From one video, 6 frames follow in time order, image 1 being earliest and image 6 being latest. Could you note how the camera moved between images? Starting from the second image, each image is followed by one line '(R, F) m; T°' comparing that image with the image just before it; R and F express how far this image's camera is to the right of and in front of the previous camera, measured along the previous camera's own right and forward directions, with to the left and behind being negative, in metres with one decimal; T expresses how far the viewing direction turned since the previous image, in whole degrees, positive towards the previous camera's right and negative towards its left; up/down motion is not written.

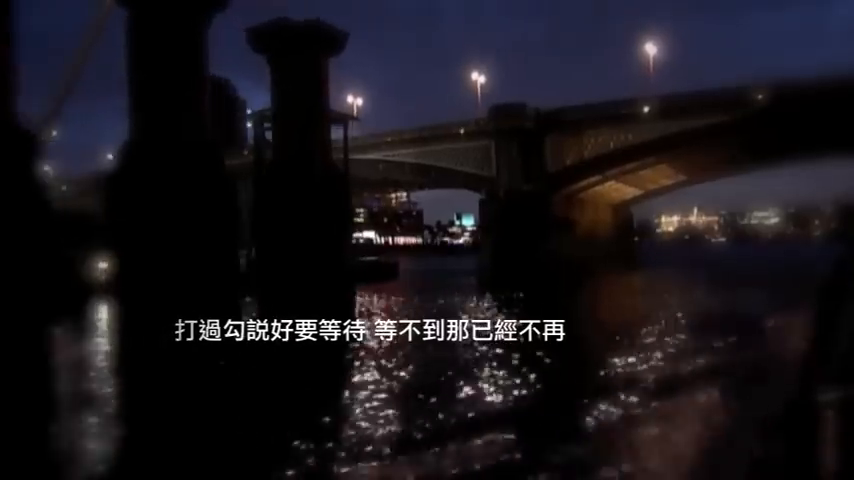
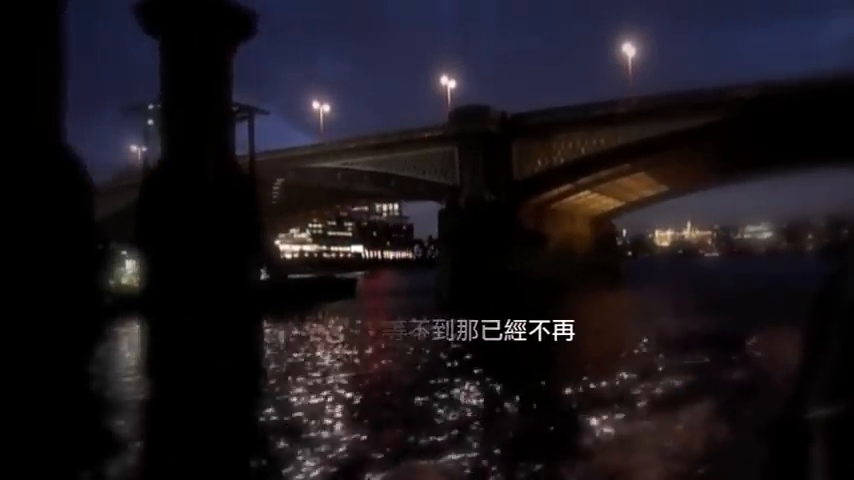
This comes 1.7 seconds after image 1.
(+0.7, +1.7) m; 0°
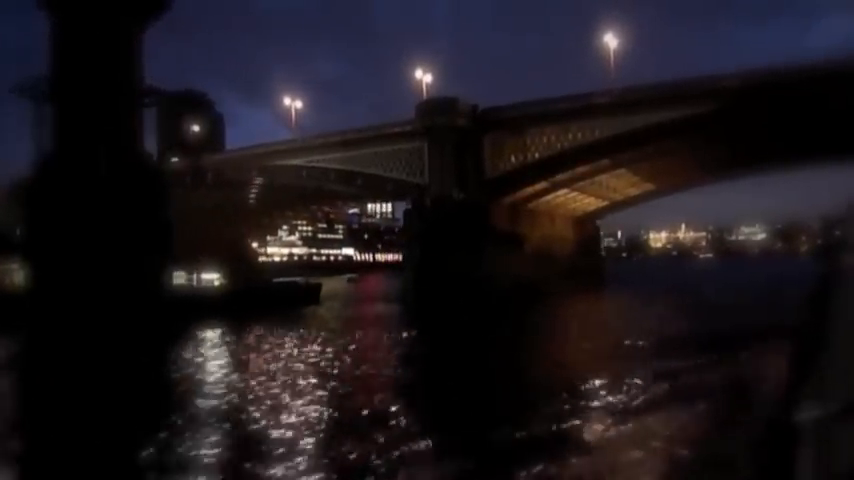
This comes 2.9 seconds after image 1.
(+0.5, +1.2) m; 0°
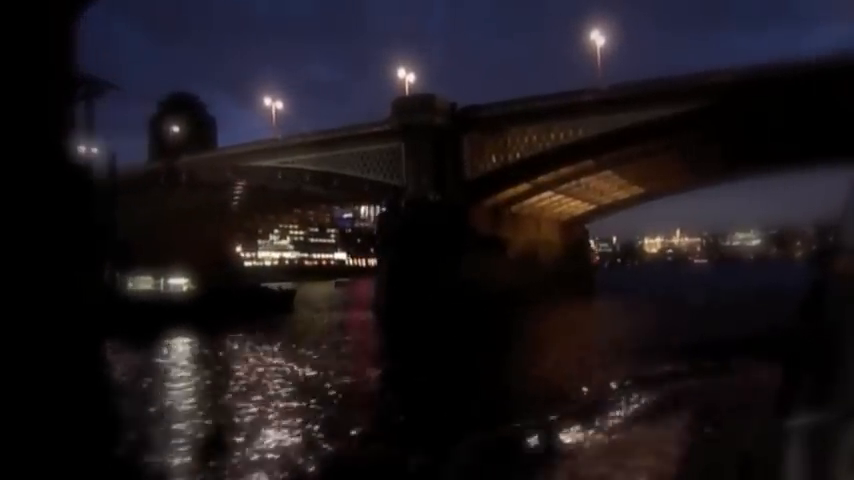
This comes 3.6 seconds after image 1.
(+0.3, +0.7) m; 0°
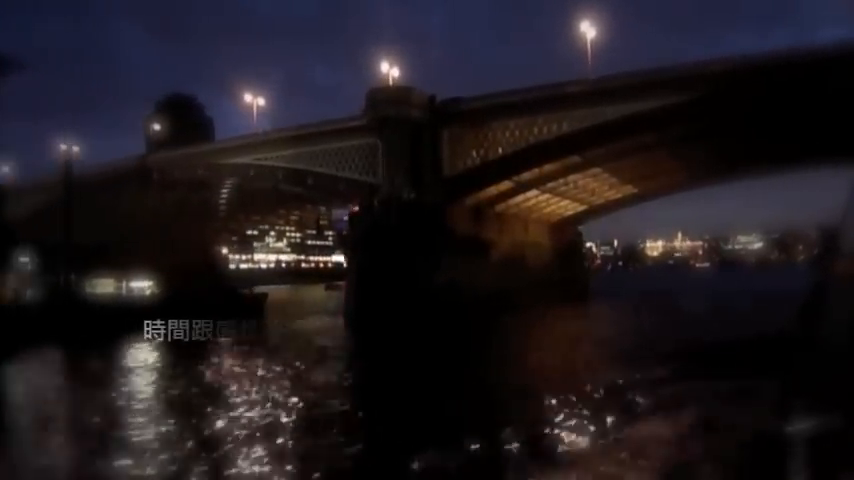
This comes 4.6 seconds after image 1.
(+0.4, +1.0) m; 0°
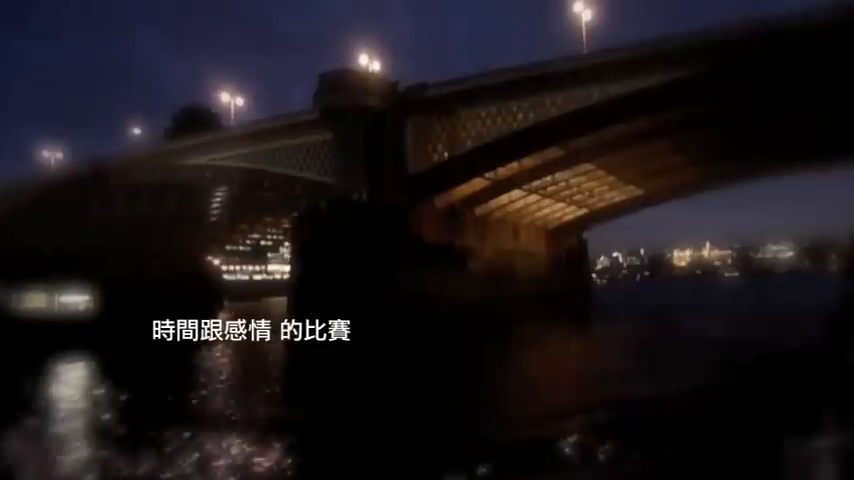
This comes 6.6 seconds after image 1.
(+0.9, +2.0) m; -2°
